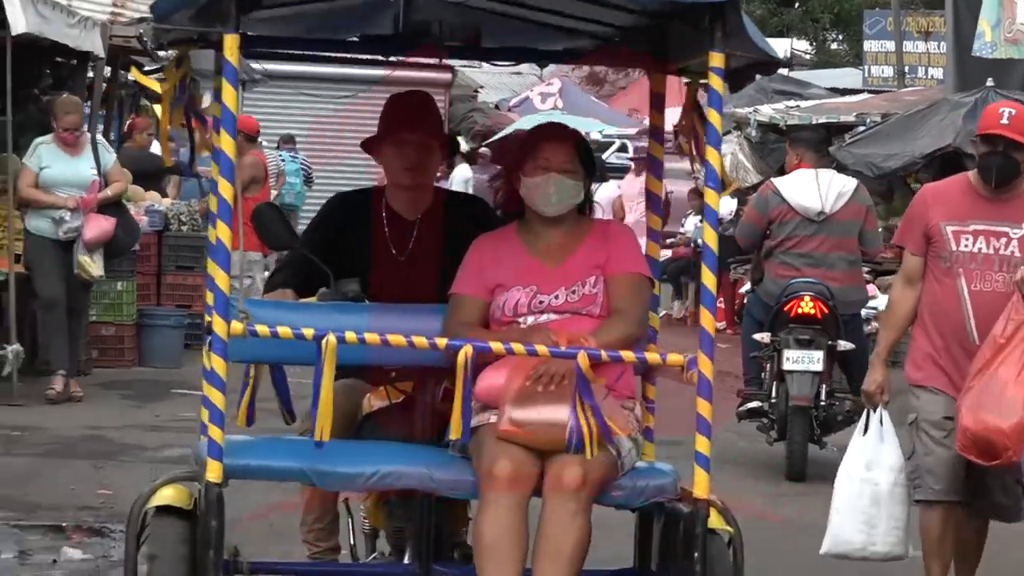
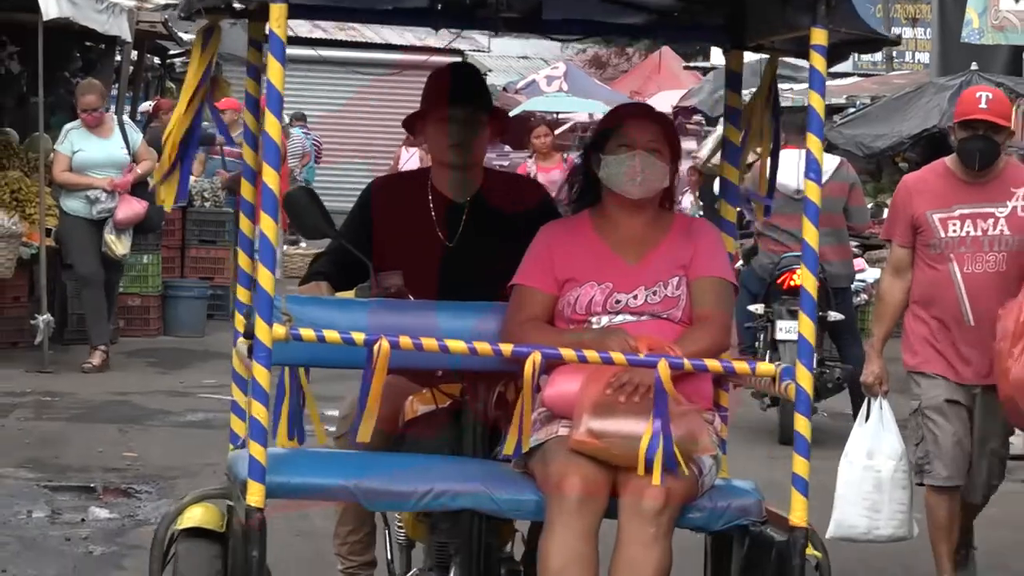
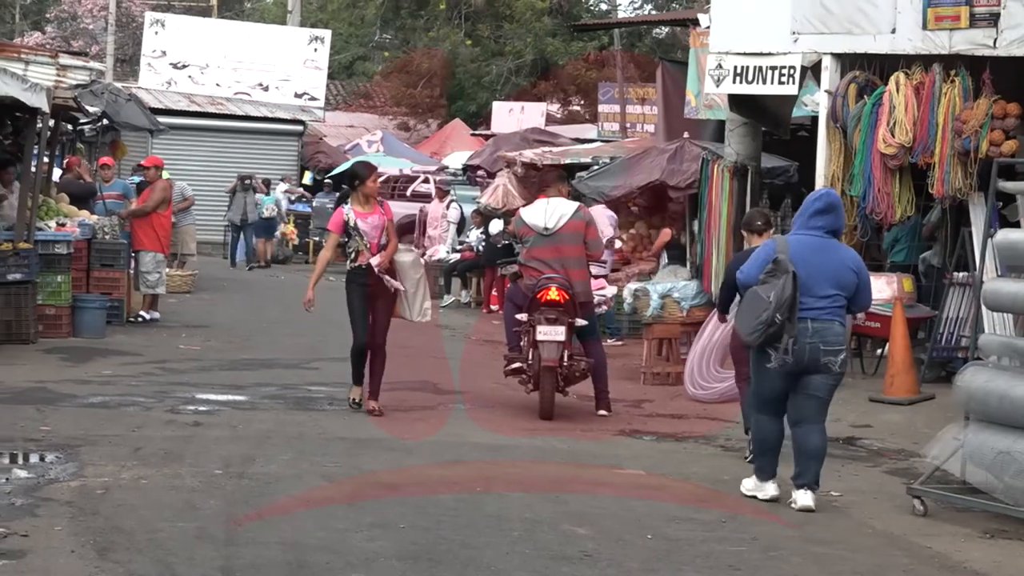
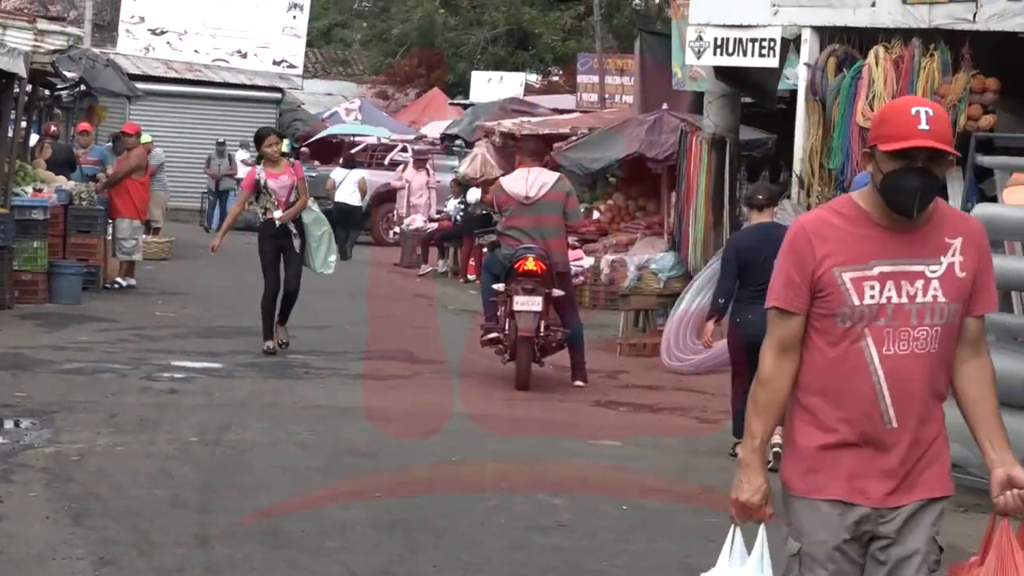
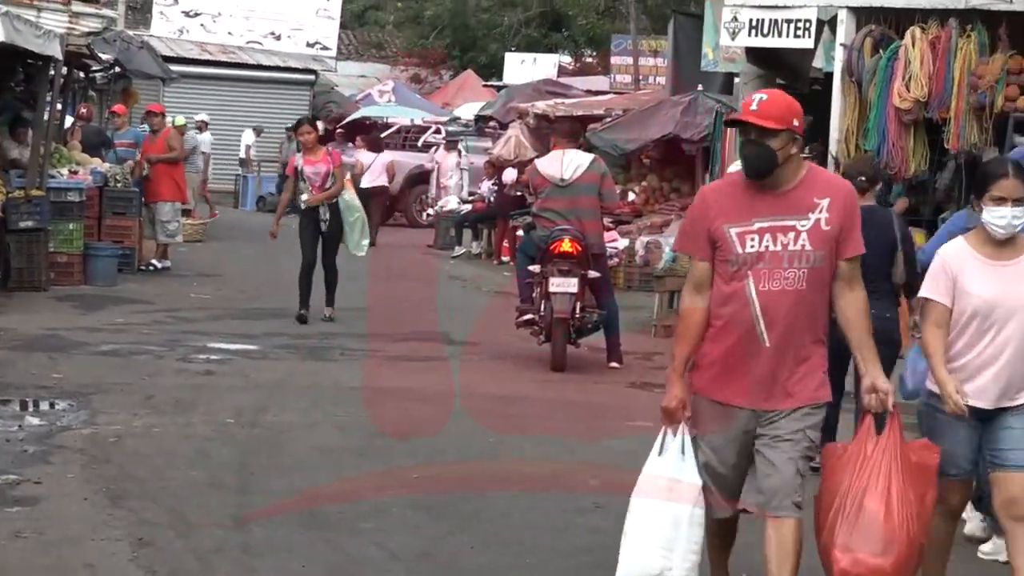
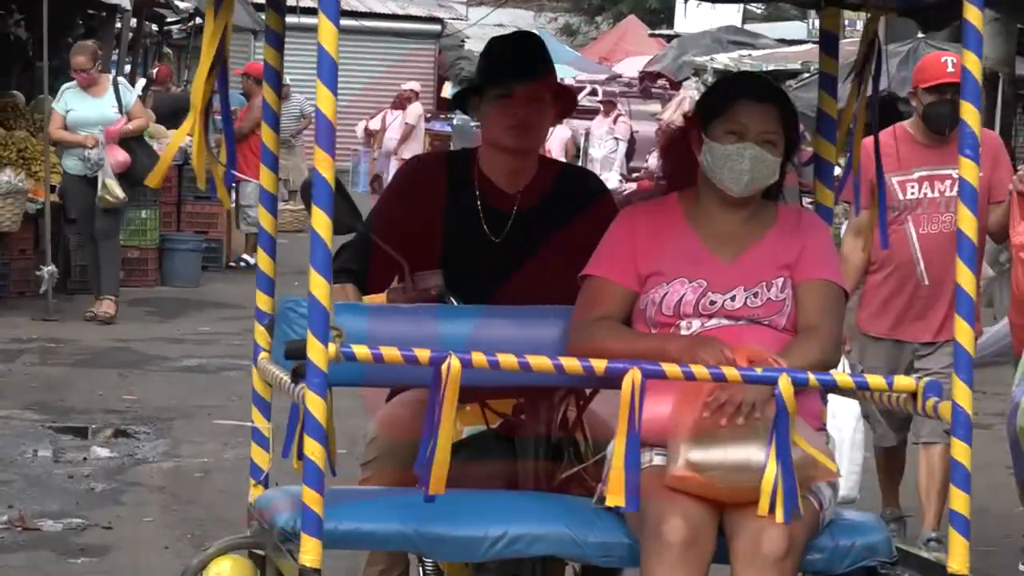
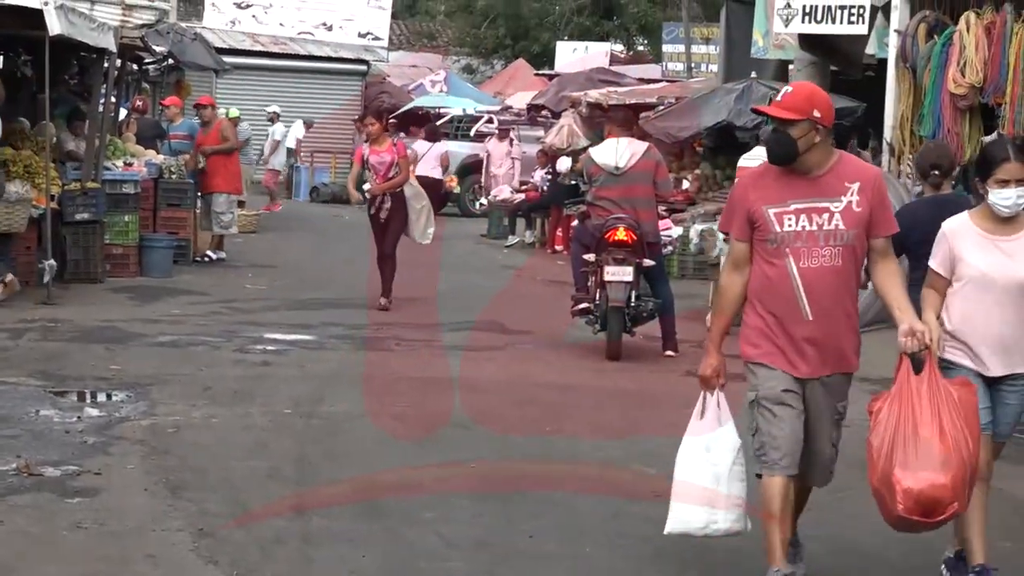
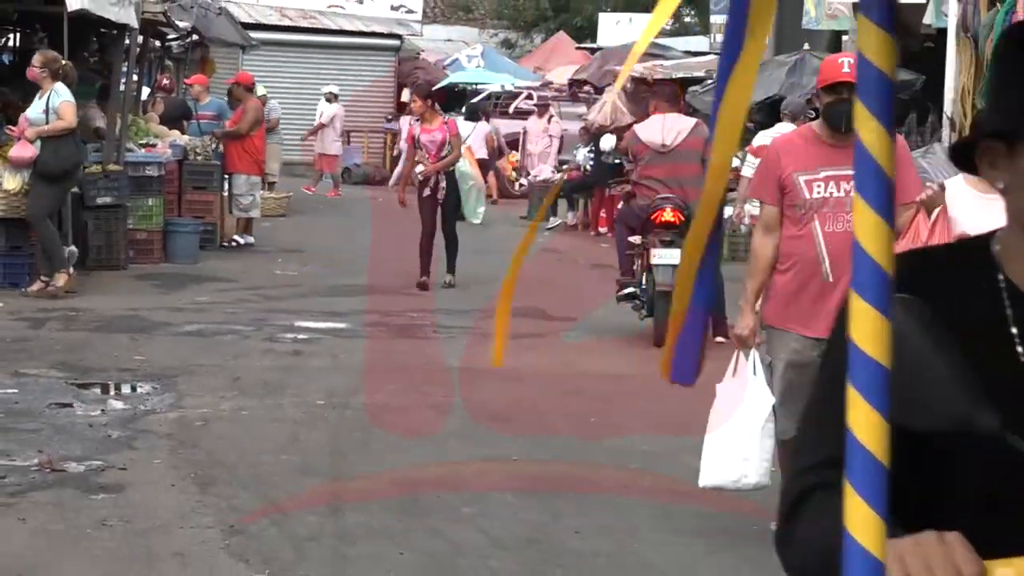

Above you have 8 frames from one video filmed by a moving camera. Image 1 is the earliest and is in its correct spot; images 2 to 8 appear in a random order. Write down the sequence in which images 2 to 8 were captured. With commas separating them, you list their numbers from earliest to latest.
2, 6, 8, 7, 5, 4, 3
